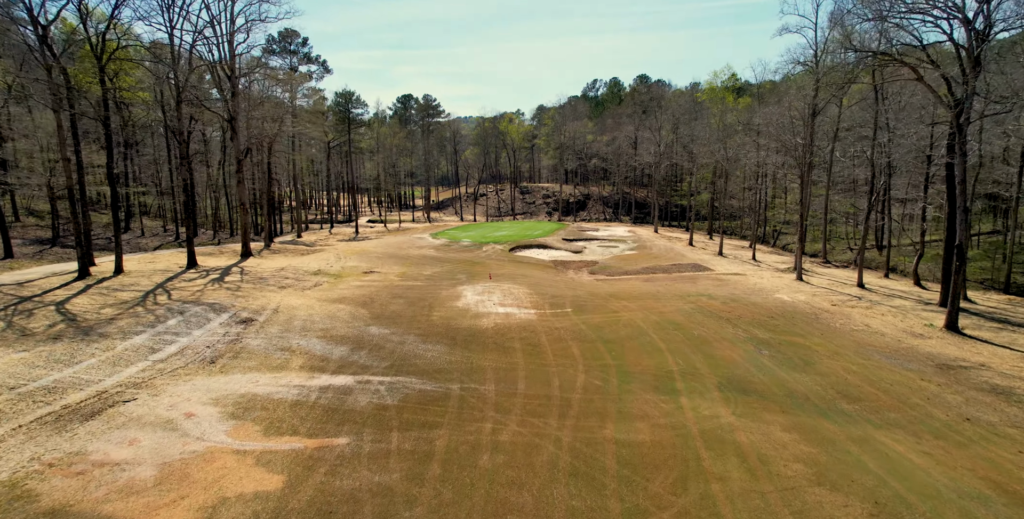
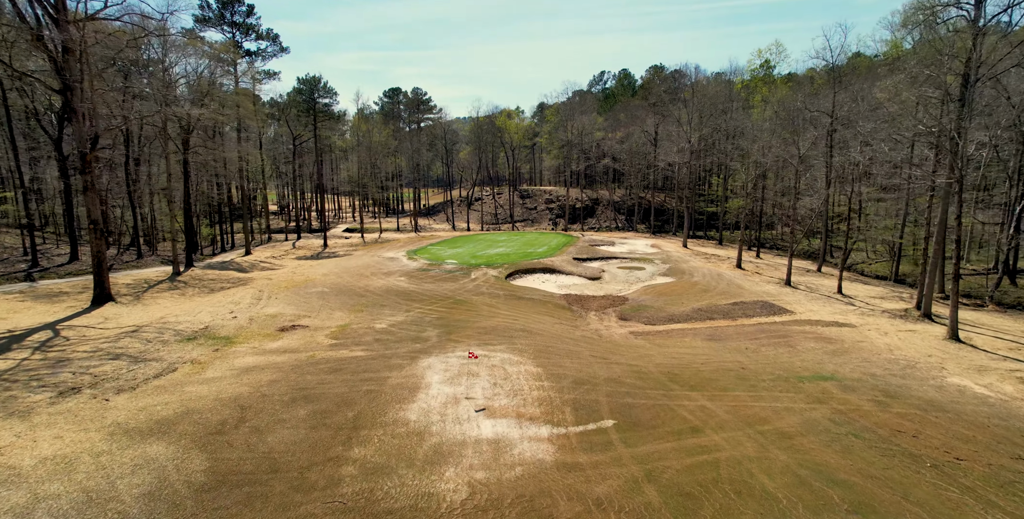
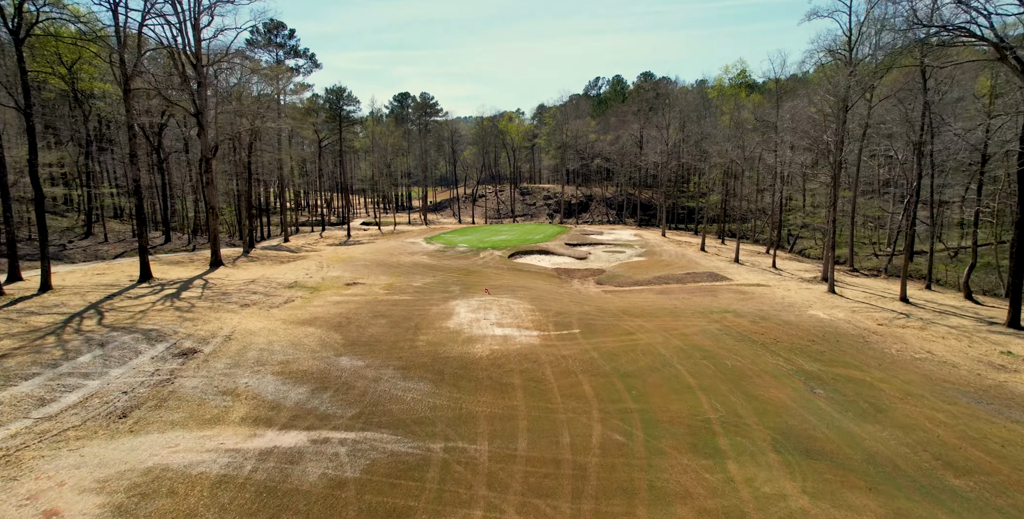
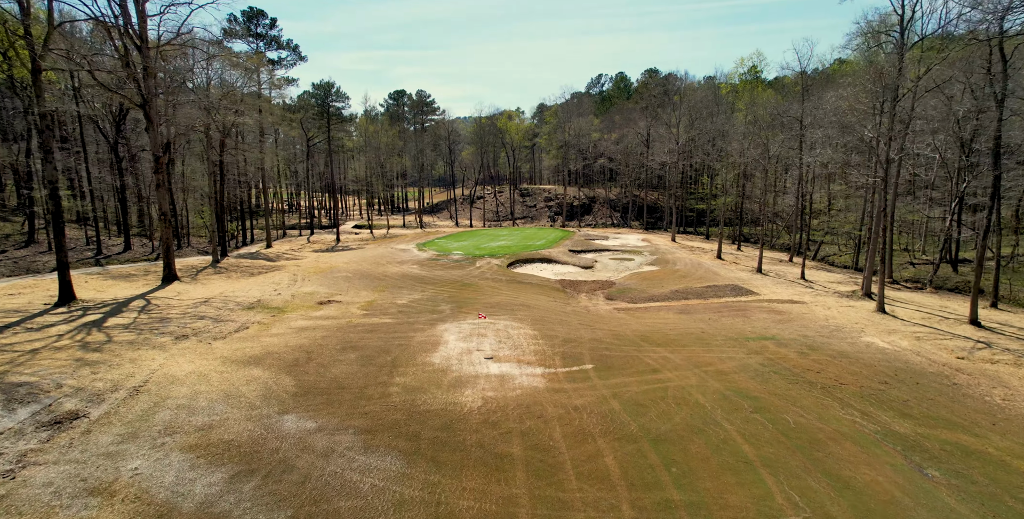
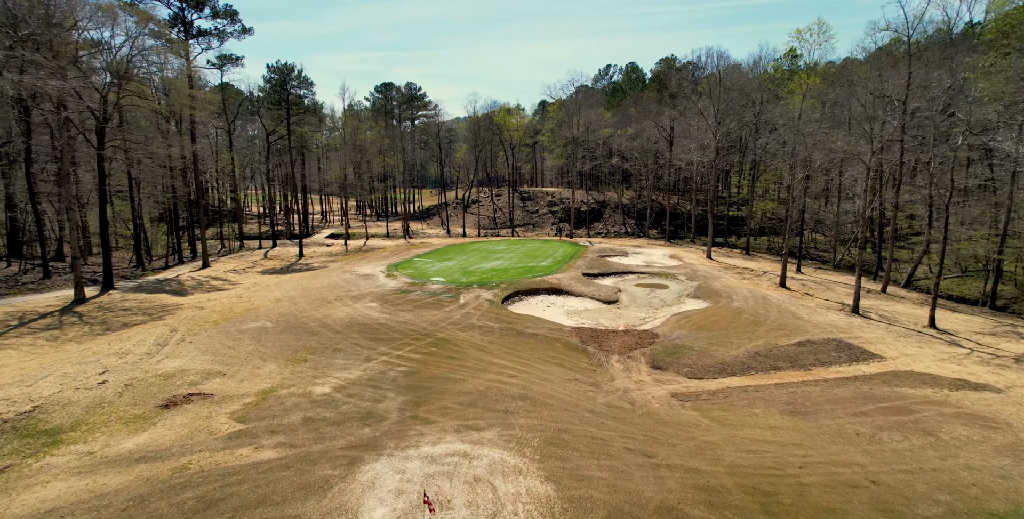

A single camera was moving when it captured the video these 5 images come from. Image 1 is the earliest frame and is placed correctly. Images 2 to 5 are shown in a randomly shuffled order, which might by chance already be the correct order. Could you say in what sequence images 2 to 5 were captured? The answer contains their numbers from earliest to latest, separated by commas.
3, 4, 2, 5
